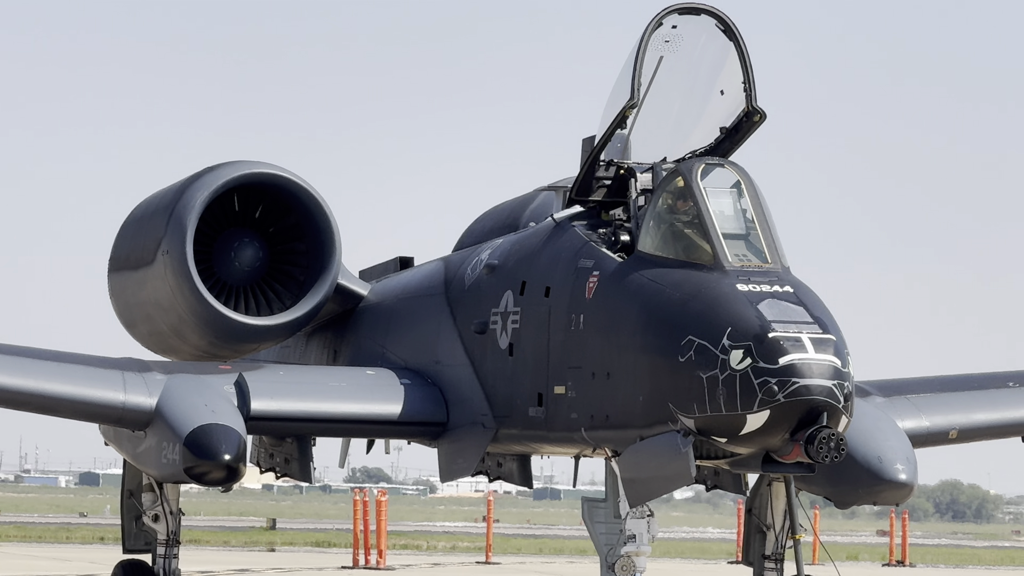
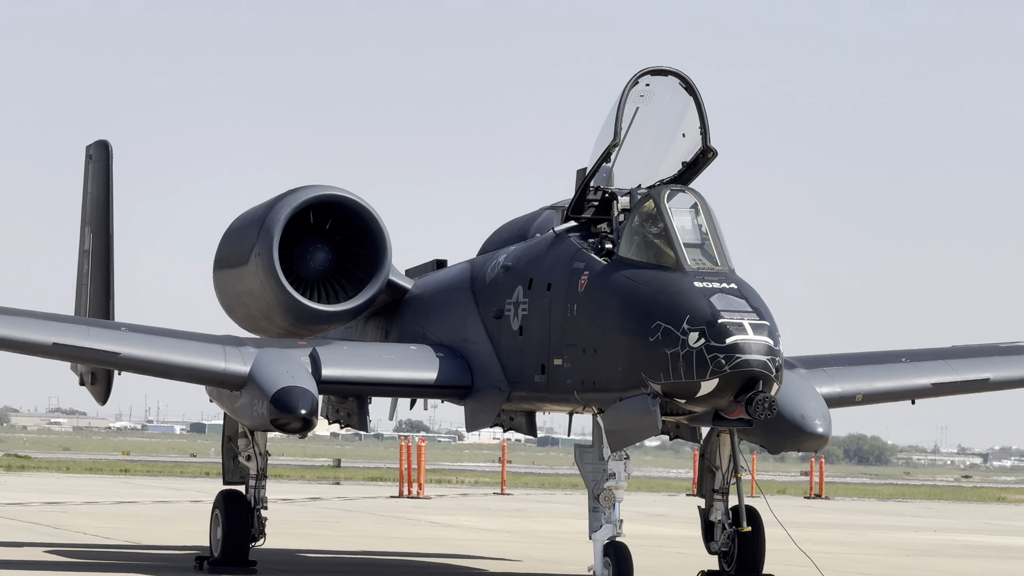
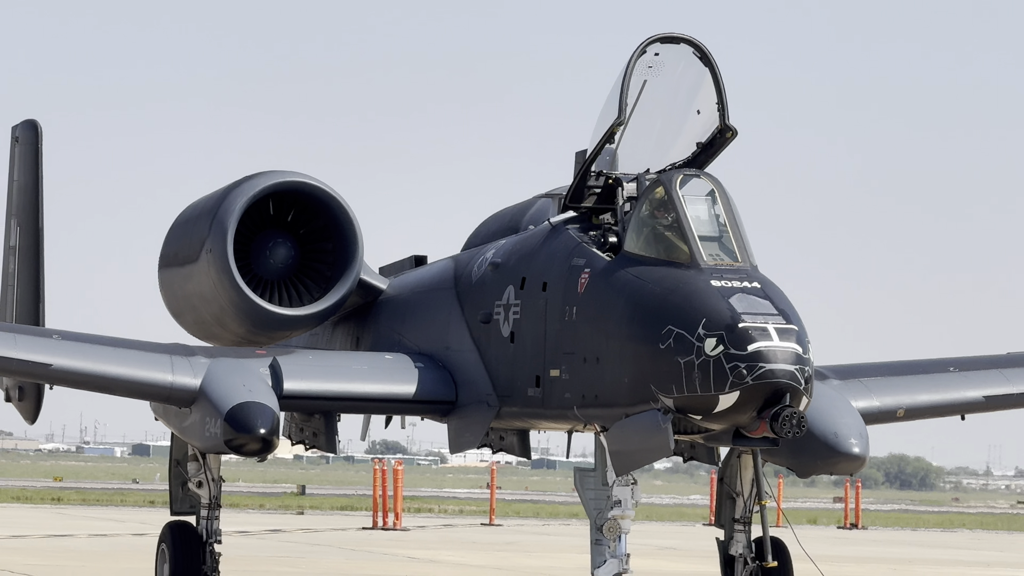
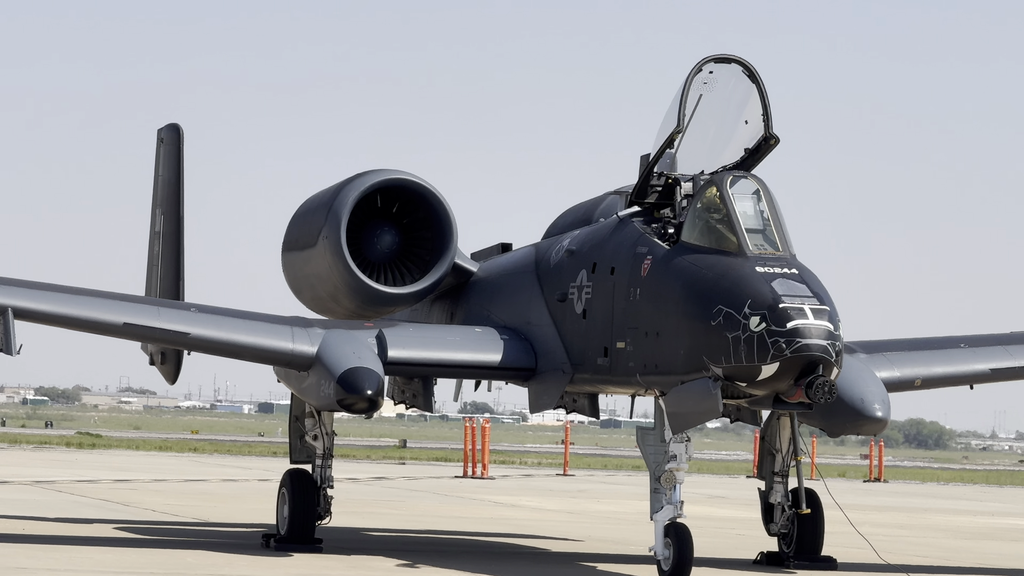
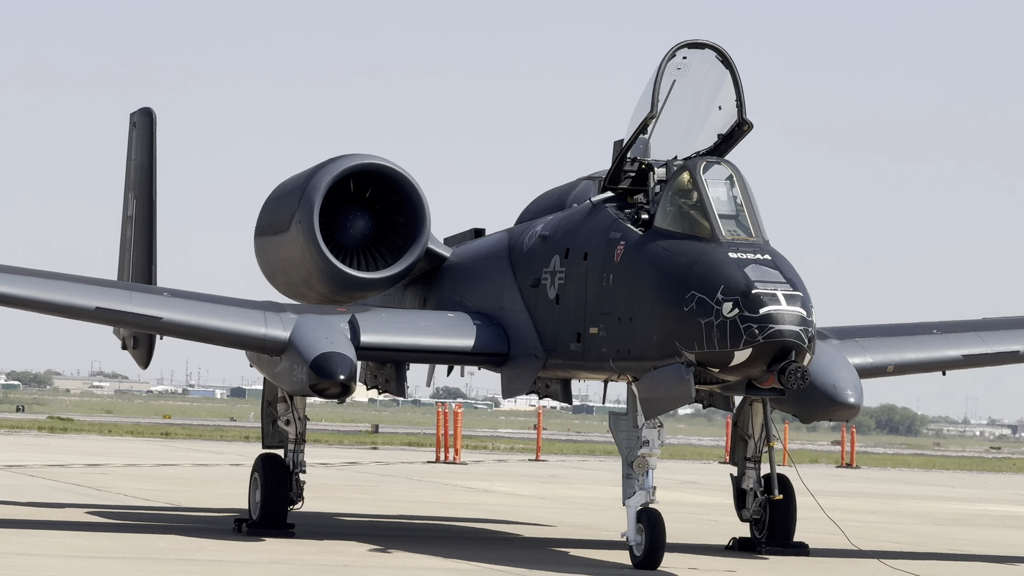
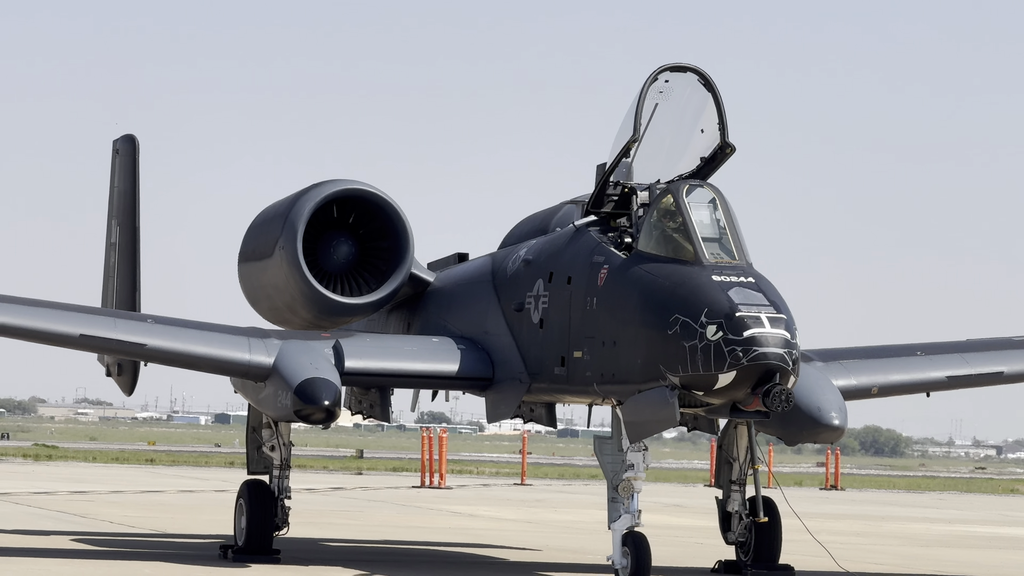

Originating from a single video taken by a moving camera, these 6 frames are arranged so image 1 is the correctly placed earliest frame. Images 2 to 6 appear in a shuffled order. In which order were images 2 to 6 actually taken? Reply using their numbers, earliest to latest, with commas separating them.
3, 2, 6, 5, 4
